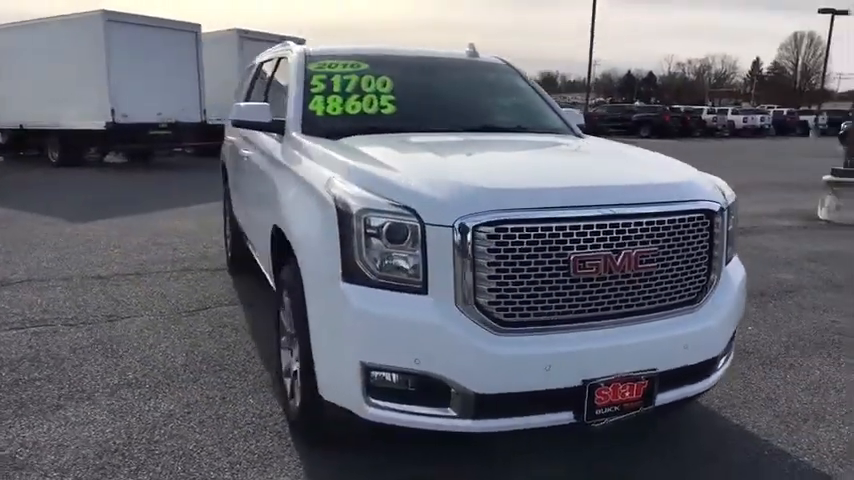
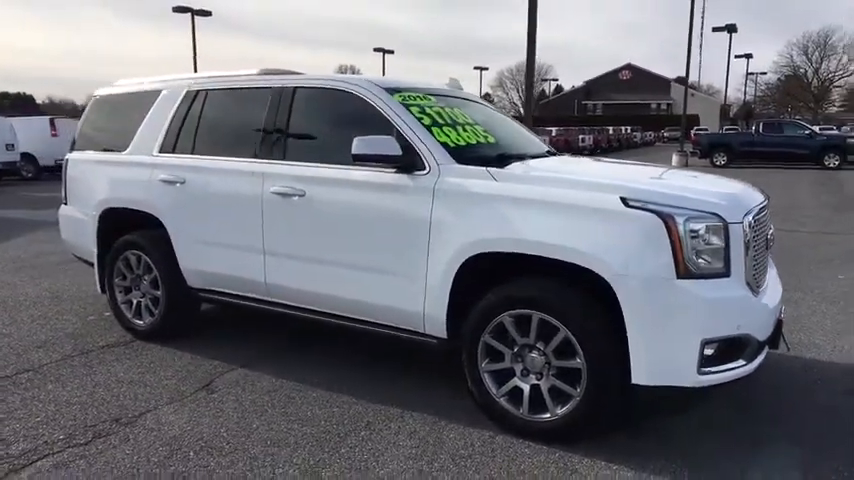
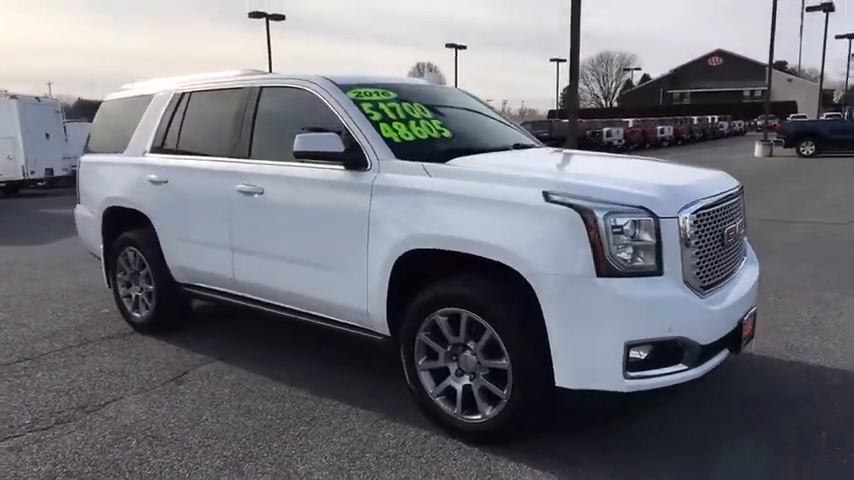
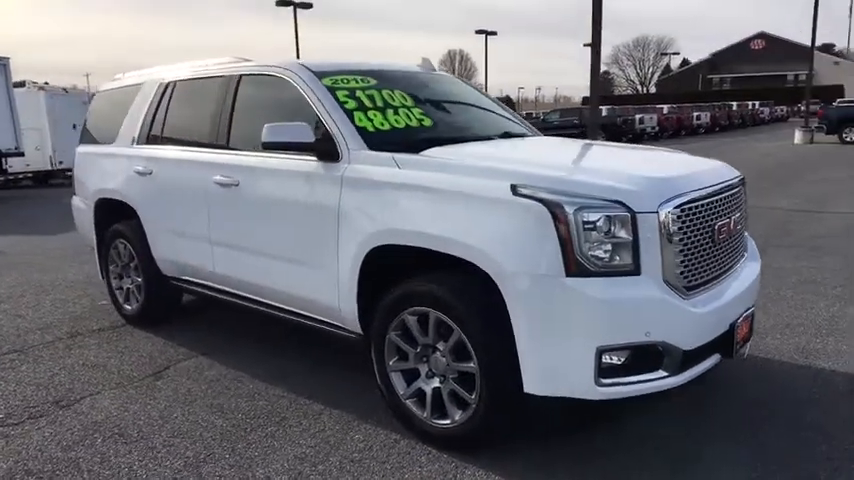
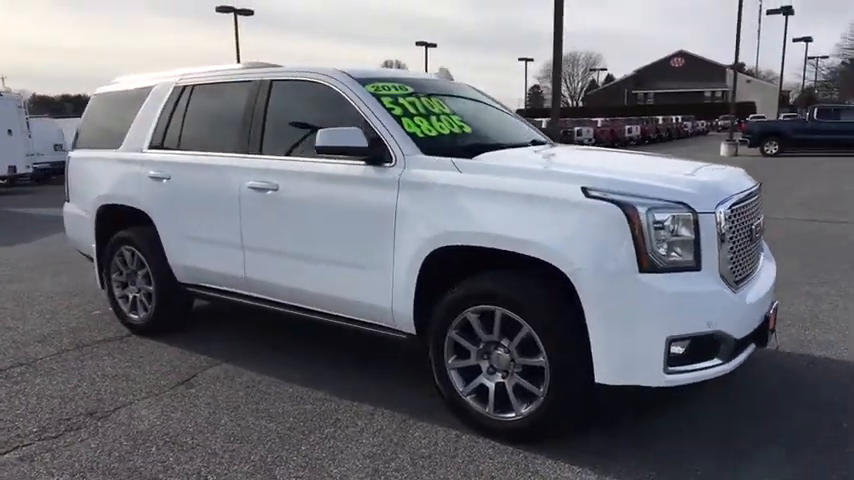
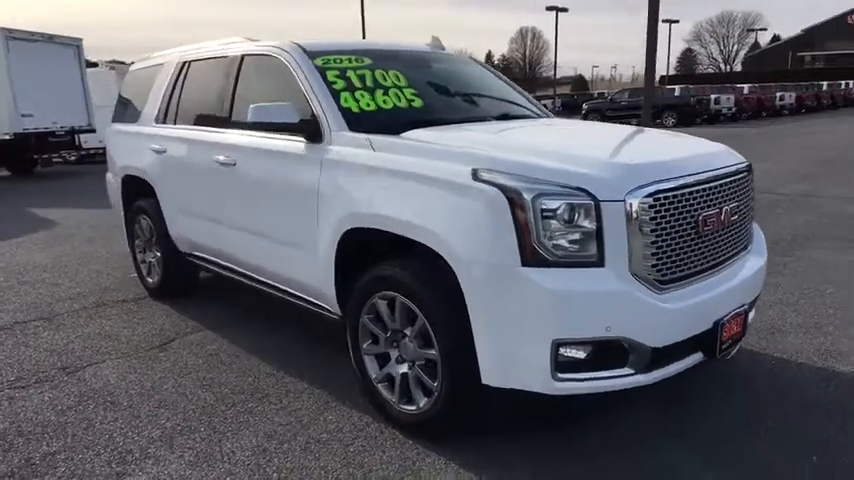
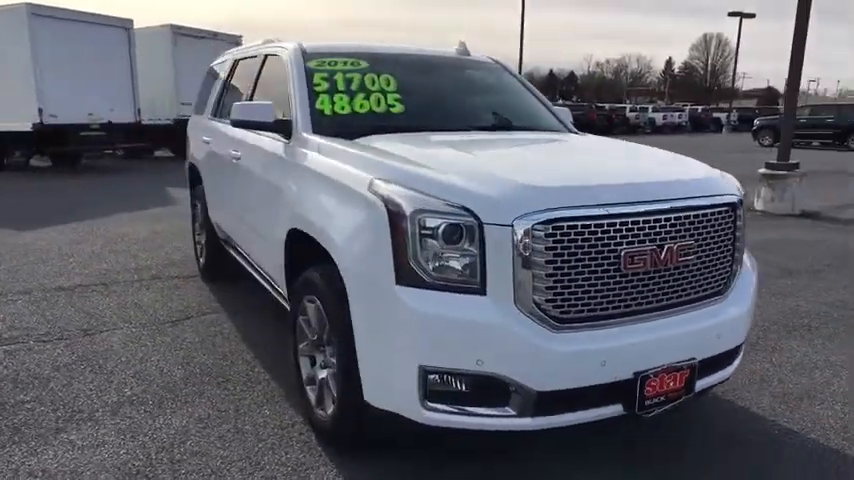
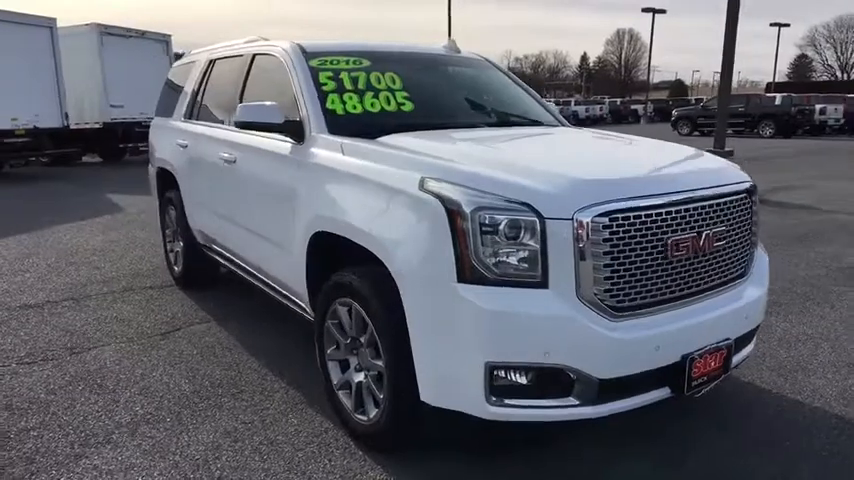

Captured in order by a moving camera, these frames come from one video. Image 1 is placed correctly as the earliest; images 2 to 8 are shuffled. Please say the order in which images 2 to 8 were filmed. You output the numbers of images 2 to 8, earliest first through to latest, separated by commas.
7, 8, 6, 4, 3, 5, 2
